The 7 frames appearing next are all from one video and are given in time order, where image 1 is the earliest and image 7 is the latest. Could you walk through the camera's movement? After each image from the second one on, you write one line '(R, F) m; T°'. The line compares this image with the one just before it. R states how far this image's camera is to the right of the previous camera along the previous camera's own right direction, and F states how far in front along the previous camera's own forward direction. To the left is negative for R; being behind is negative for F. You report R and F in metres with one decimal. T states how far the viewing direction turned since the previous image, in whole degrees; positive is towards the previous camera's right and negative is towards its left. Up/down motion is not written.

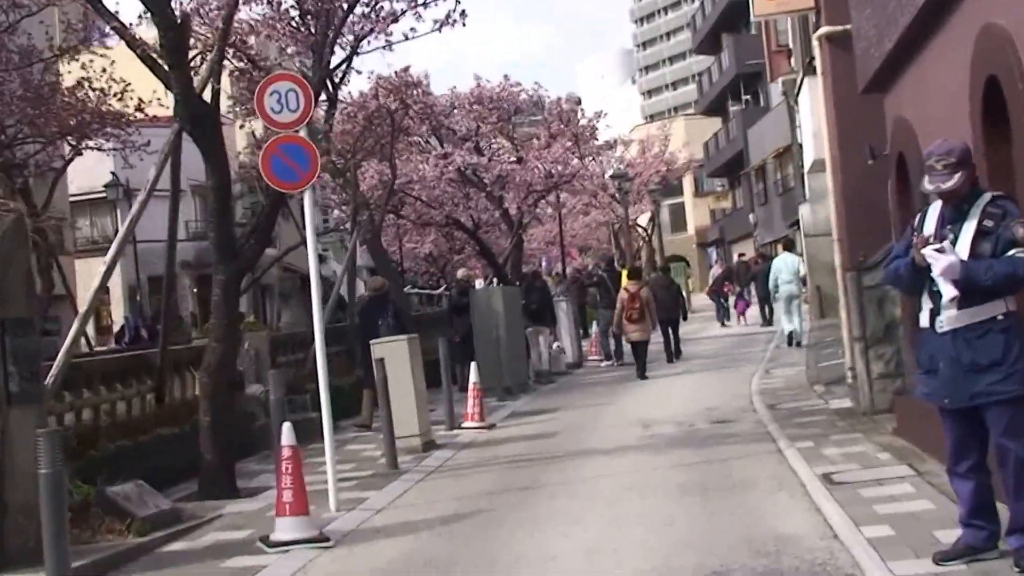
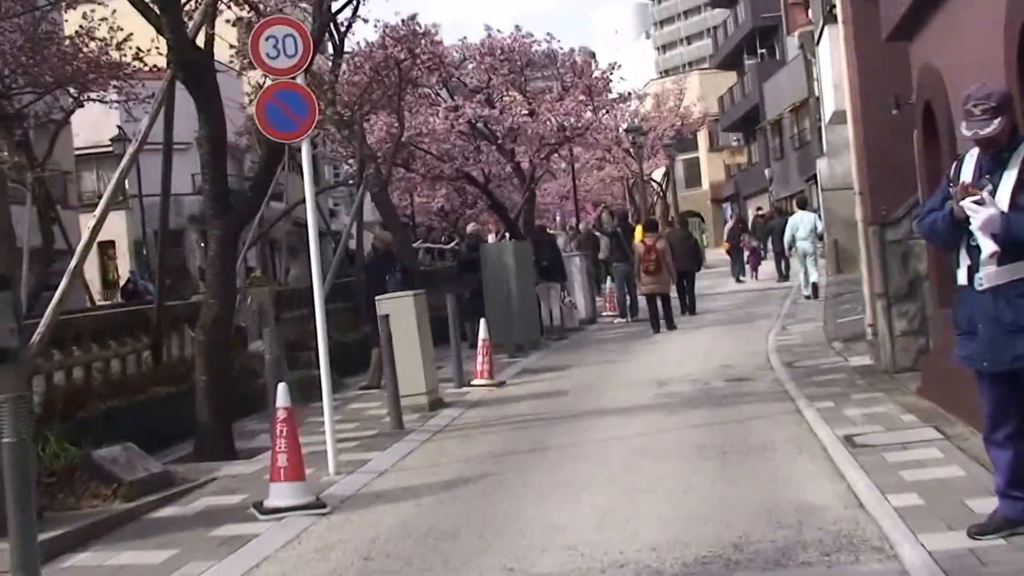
(0.0, +0.5) m; 0°
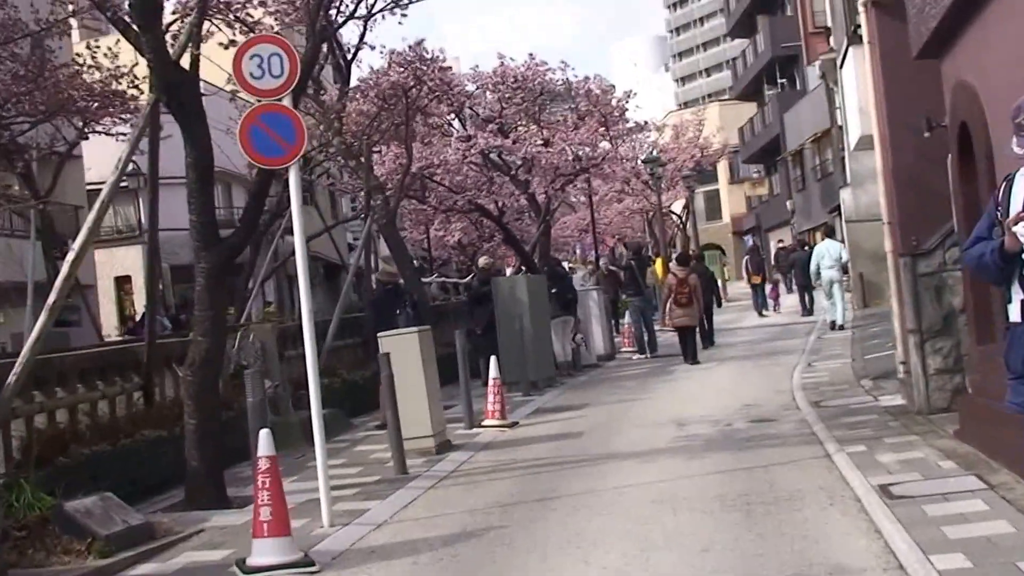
(+0.1, +0.7) m; -1°
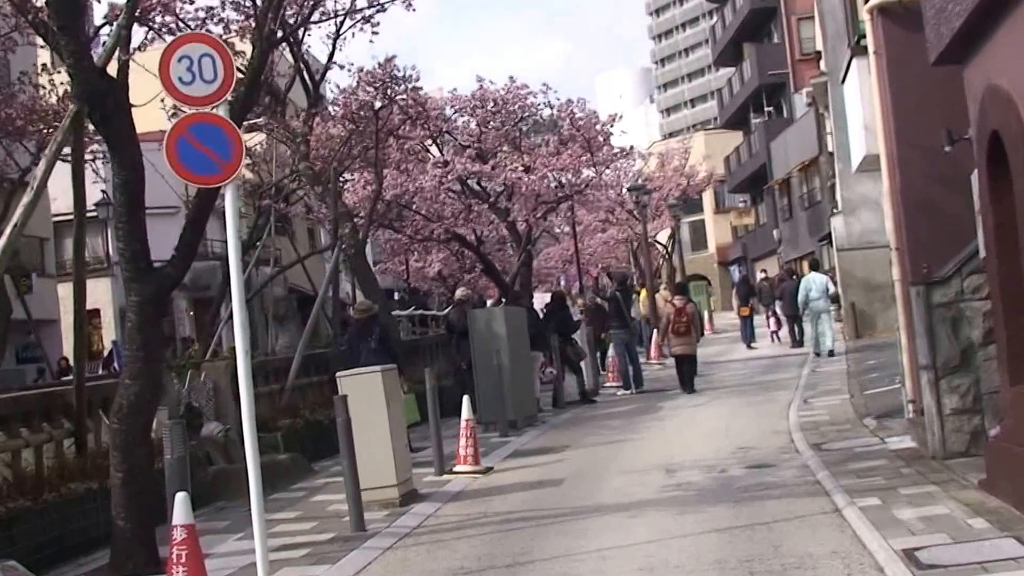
(+0.1, +1.2) m; +1°
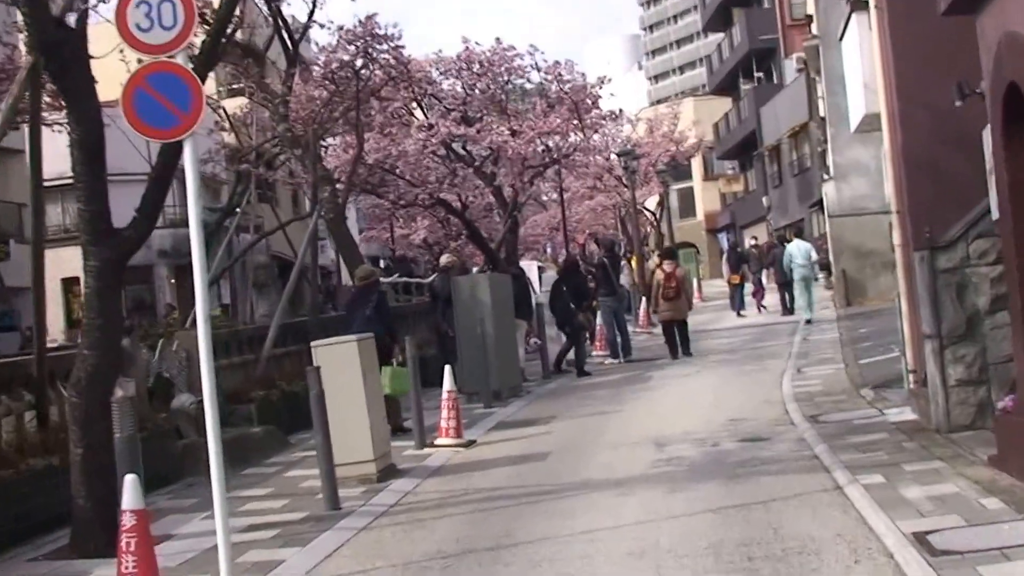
(0.0, +0.6) m; 0°
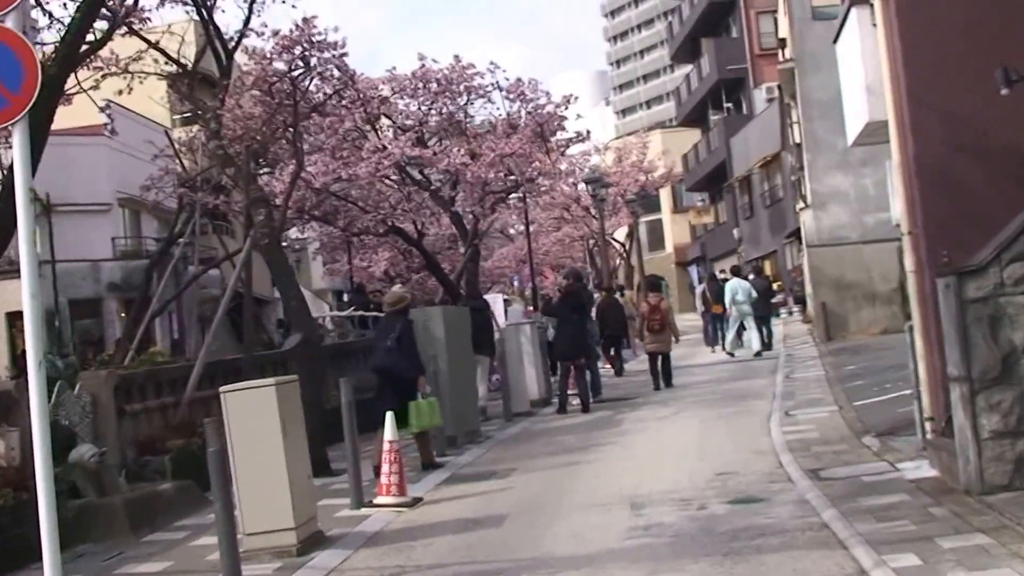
(+0.1, +1.8) m; +1°
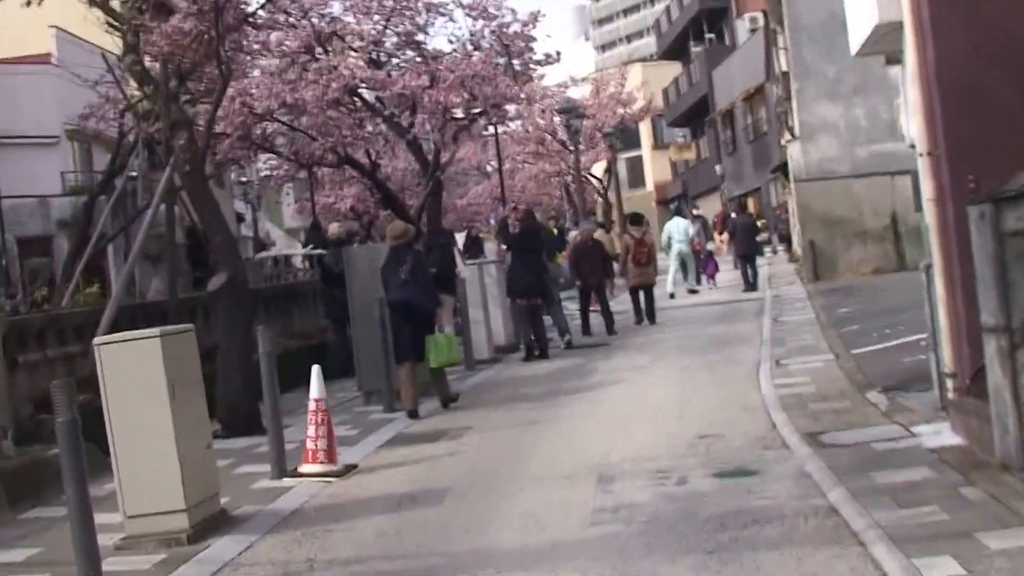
(+0.2, +1.7) m; +1°
